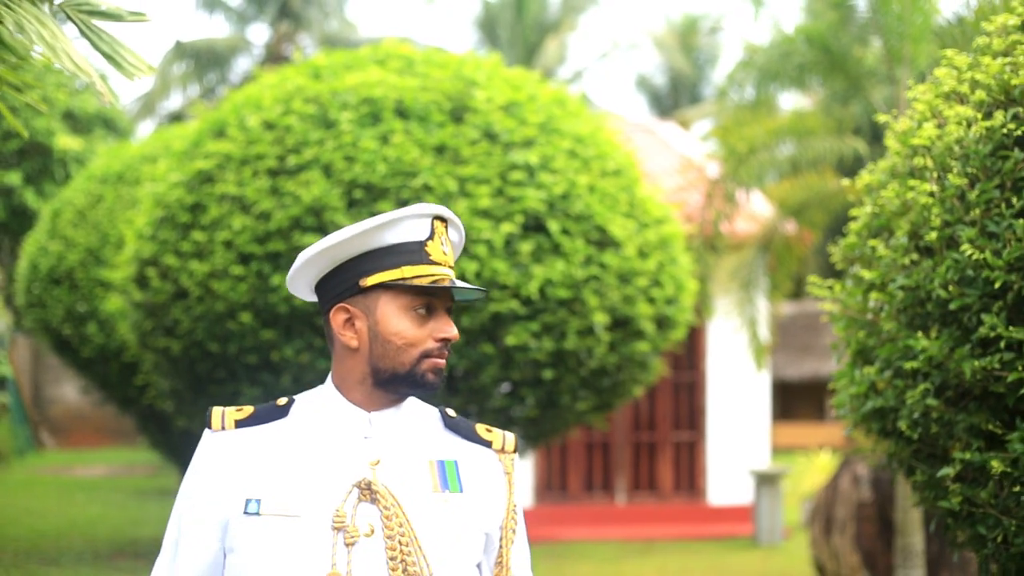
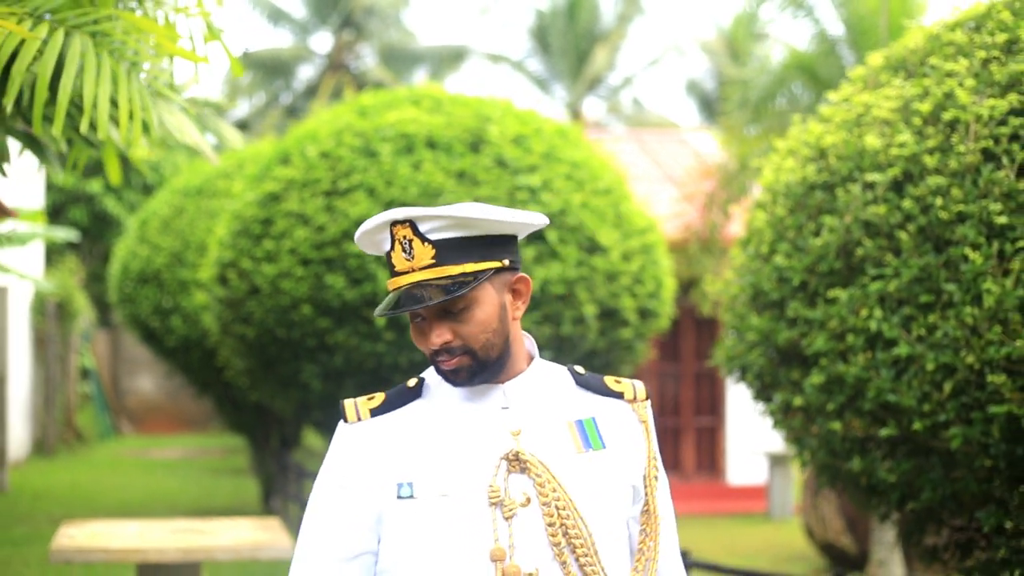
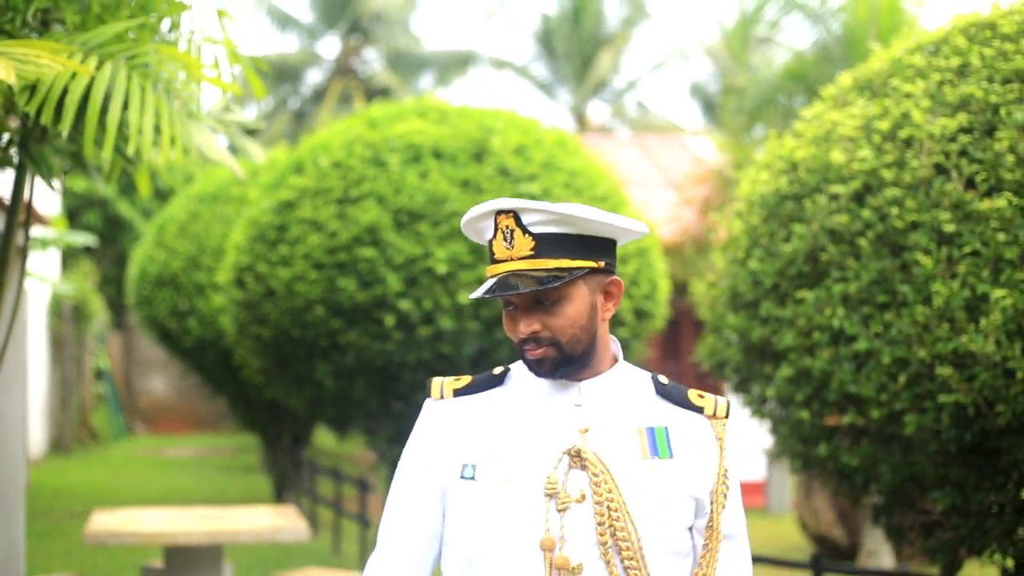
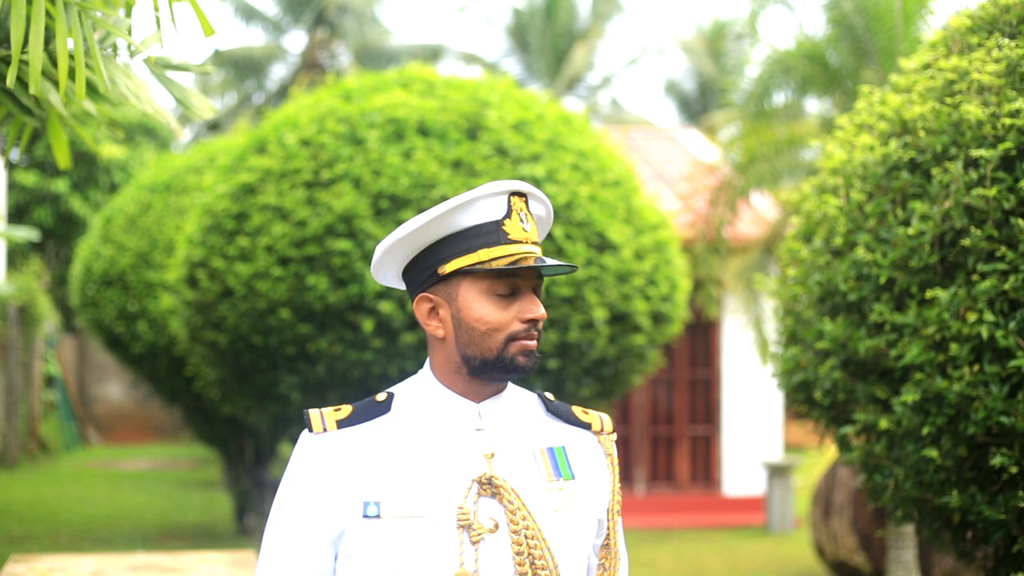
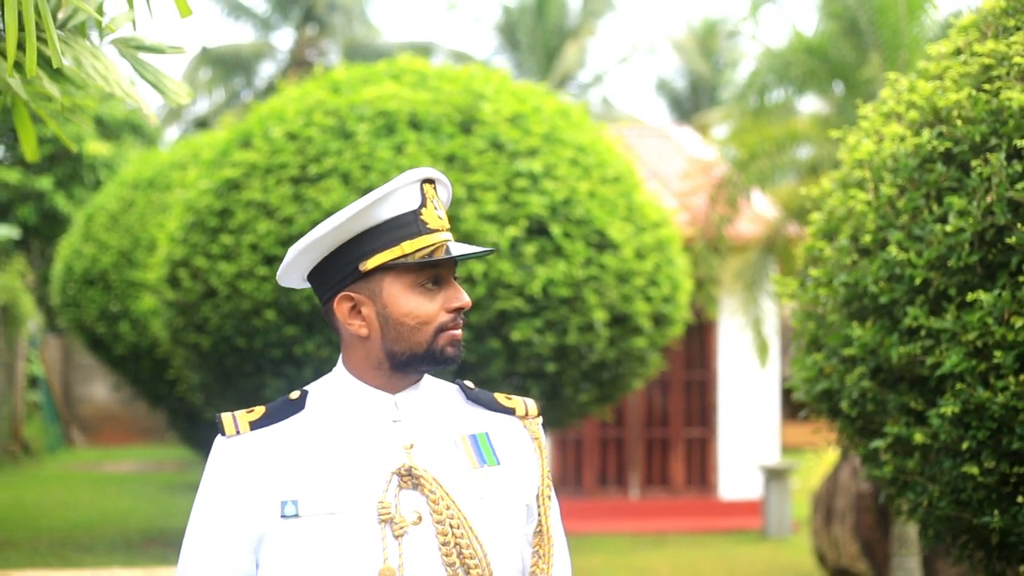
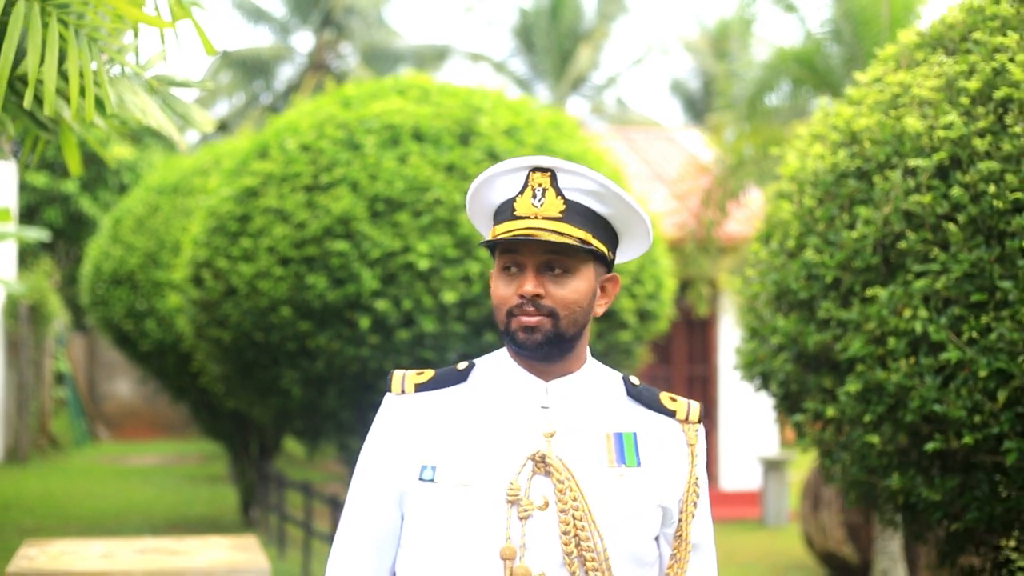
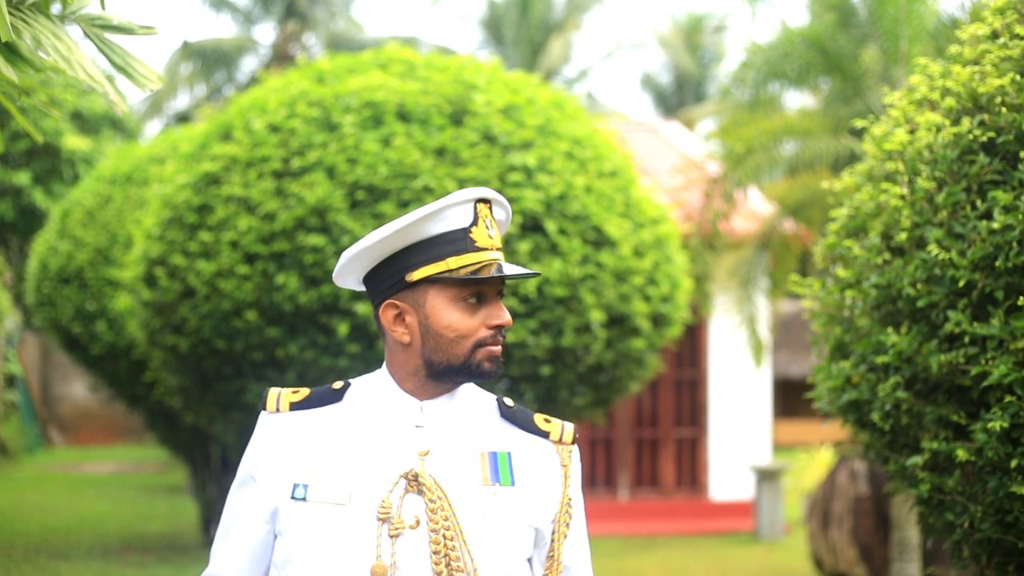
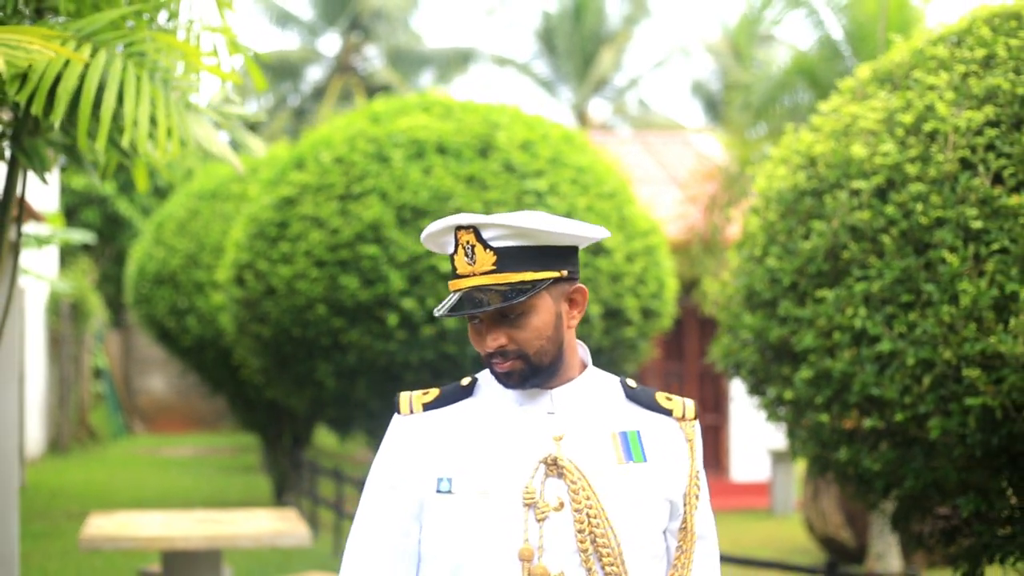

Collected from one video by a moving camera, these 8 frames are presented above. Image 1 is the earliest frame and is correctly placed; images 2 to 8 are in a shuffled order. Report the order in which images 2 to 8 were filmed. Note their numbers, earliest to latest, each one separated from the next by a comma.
7, 5, 4, 6, 2, 8, 3
